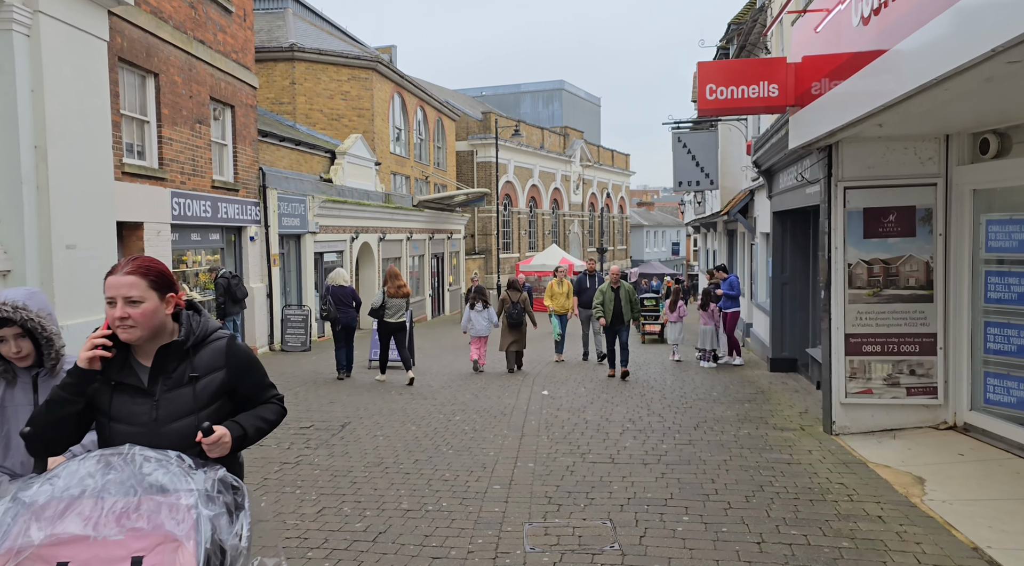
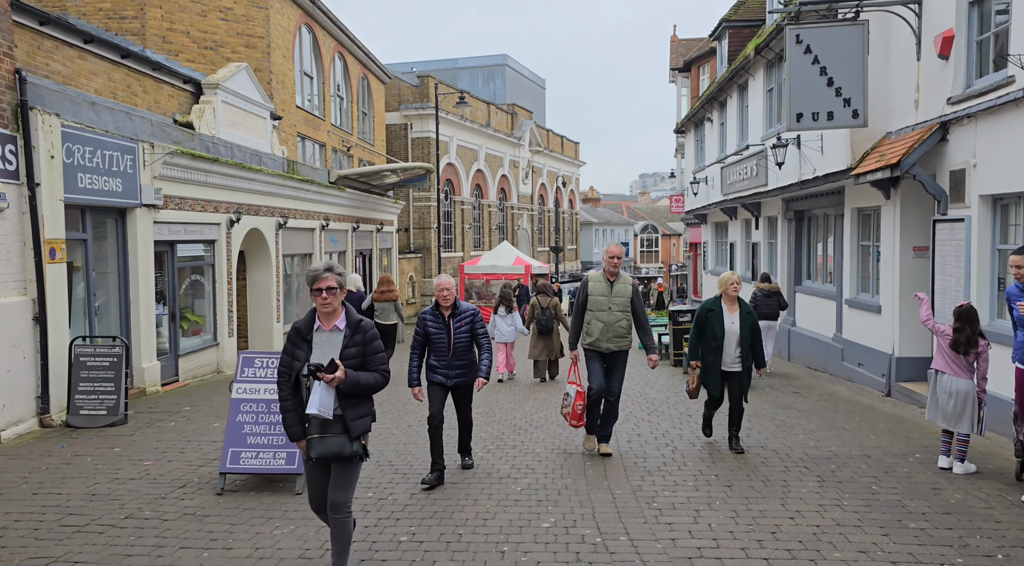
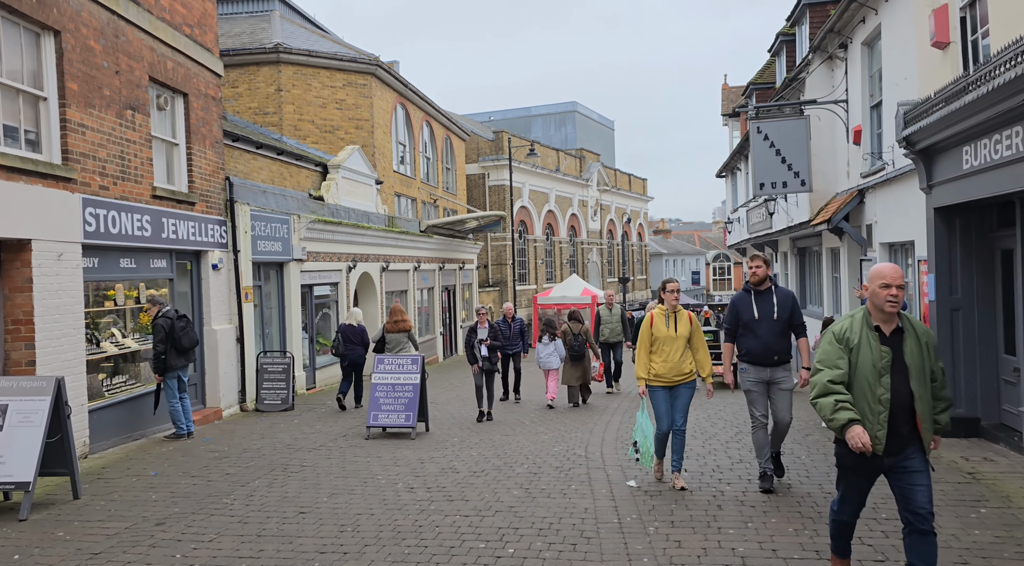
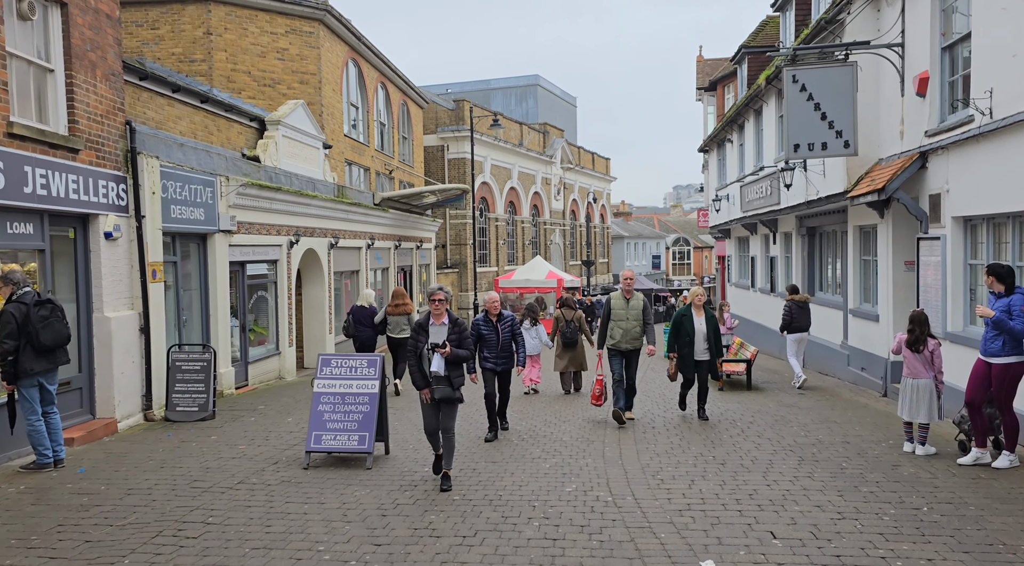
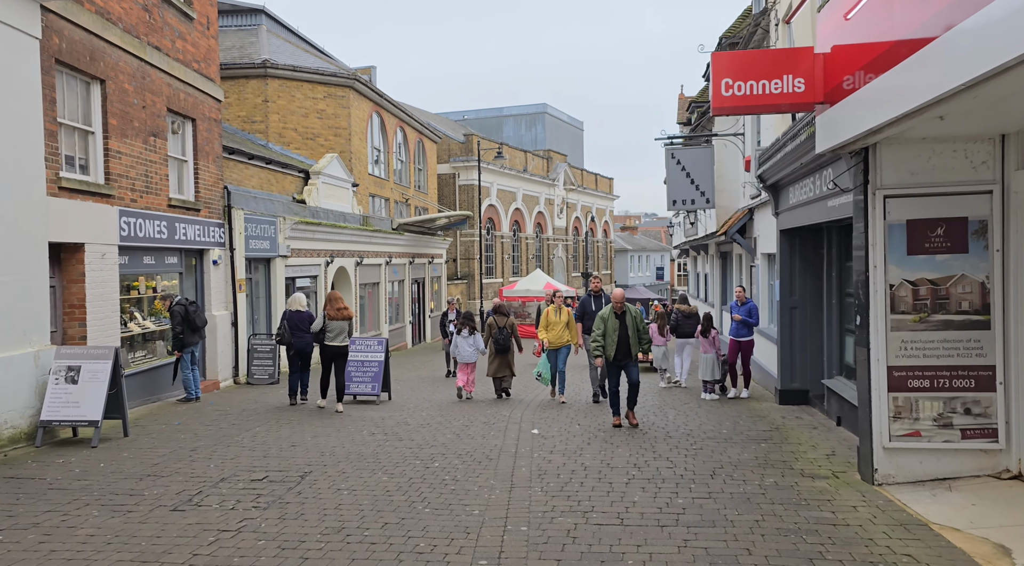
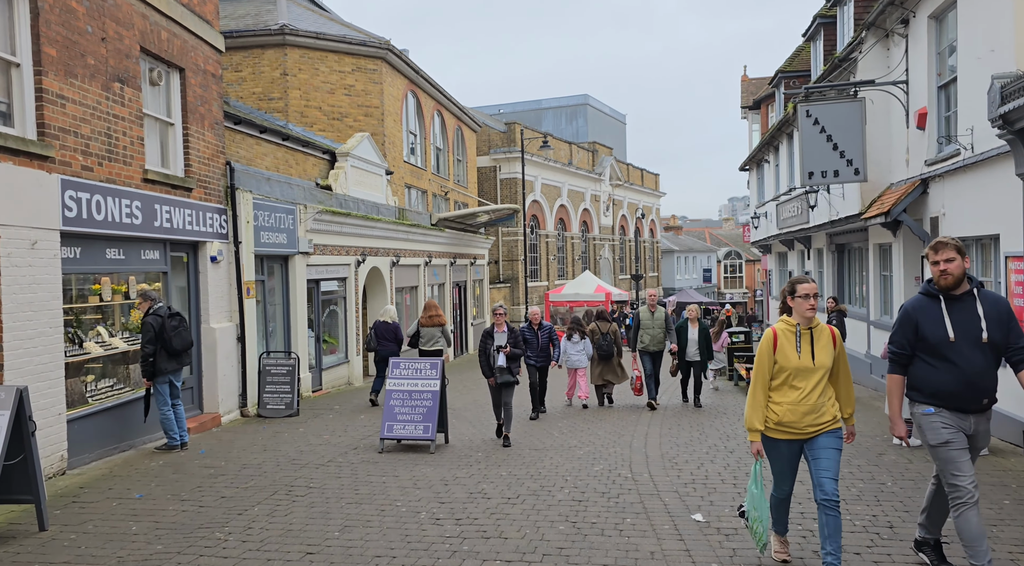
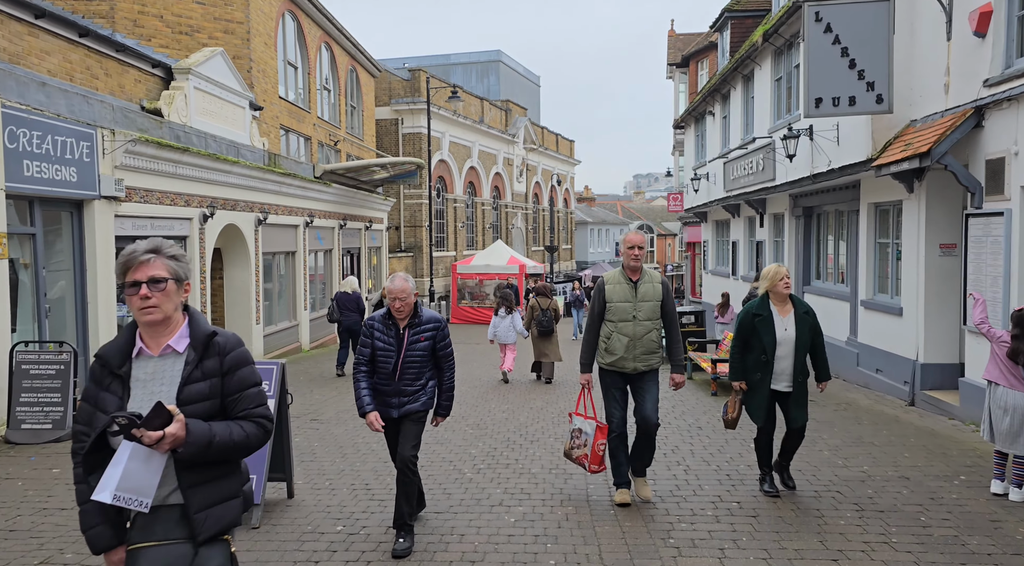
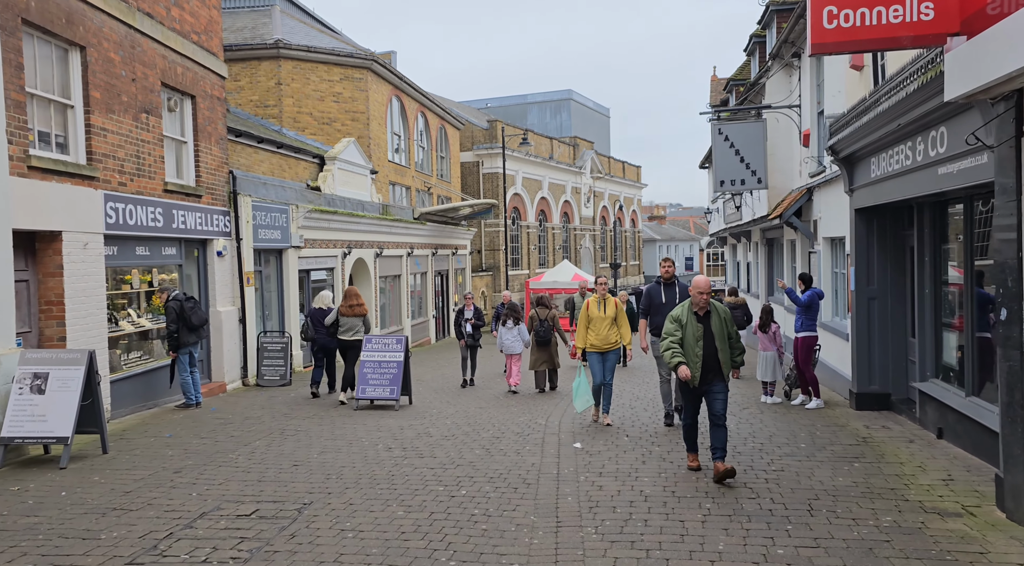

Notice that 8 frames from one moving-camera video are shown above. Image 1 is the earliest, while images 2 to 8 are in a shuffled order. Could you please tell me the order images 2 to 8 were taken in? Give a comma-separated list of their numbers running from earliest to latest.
5, 8, 3, 6, 4, 2, 7
